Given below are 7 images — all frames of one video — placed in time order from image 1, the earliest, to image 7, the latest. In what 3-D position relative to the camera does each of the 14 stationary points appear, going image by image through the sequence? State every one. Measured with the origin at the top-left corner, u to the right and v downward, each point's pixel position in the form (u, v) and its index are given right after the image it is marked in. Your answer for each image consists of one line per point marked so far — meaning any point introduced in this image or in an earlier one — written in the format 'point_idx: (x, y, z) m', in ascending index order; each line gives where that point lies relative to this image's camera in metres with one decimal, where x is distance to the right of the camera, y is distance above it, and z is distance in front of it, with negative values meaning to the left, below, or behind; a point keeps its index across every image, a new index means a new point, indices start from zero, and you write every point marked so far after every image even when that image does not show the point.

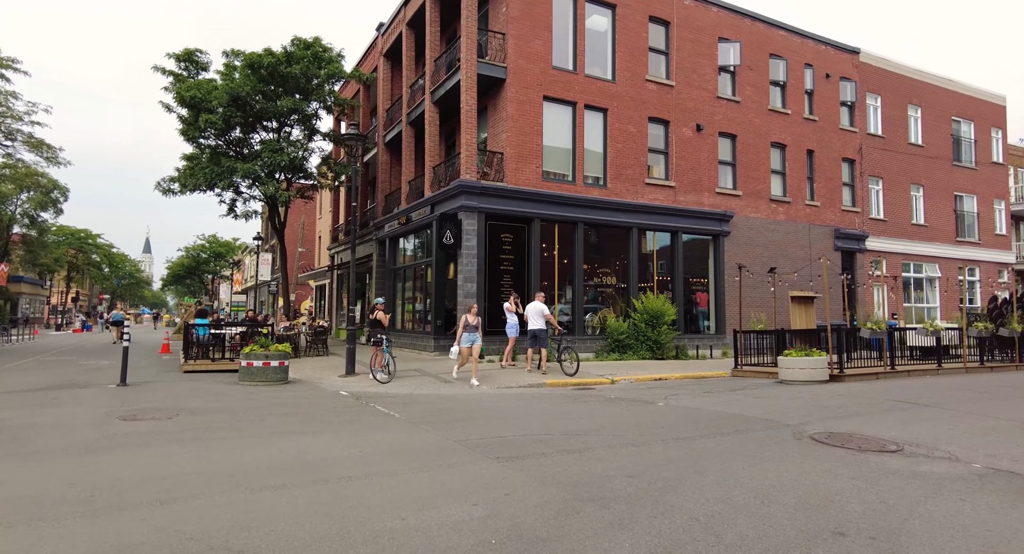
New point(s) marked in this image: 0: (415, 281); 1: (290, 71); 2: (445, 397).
0: (-3.1, -0.1, +19.6) m
1: (-7.2, +6.6, +19.5) m
2: (-1.1, -2.1, +10.6) m
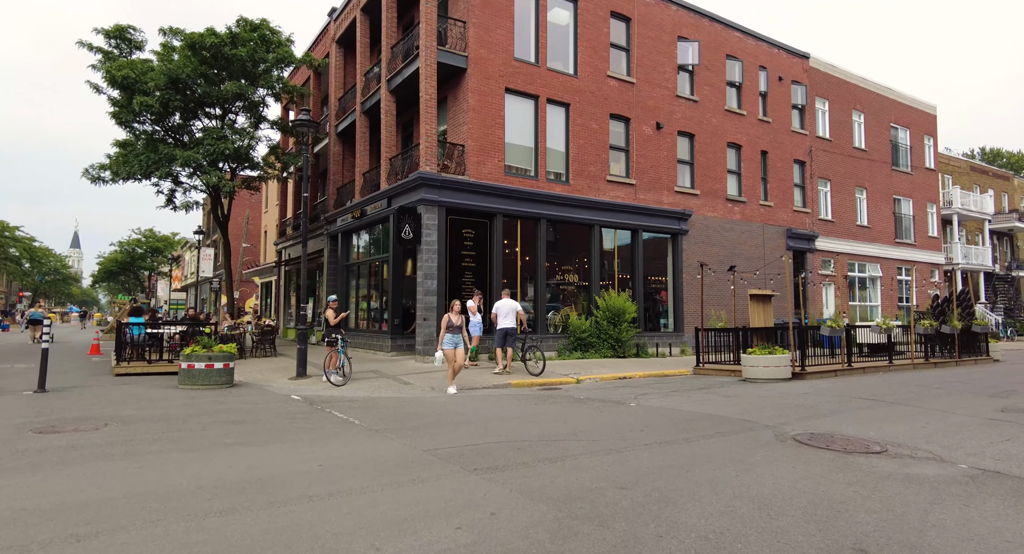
0: (-4.4, 0.0, +18.8) m
1: (-8.4, +6.7, +18.4) m
2: (-1.7, -2.0, +10.0) m
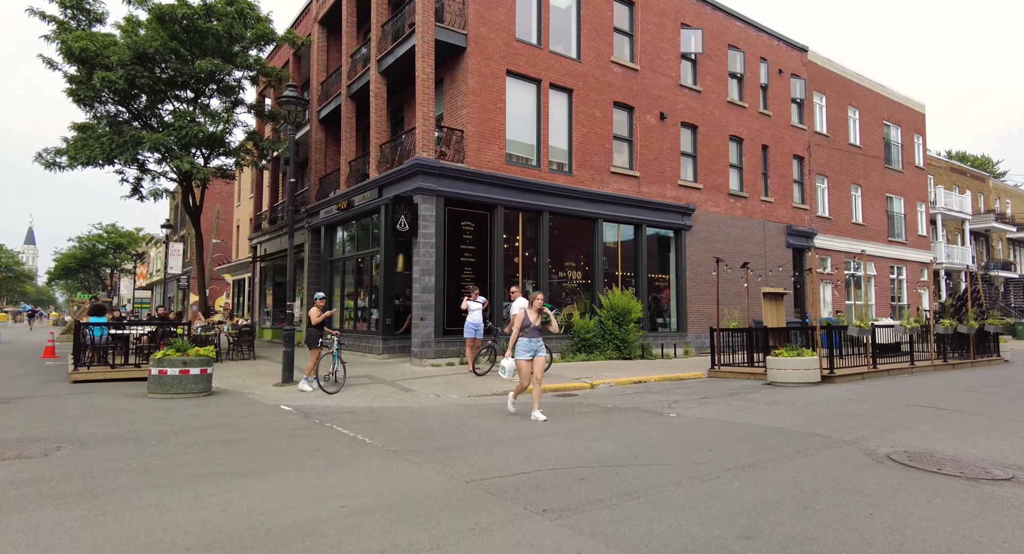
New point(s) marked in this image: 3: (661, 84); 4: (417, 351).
0: (-4.4, +0.1, +17.5) m
1: (-8.4, +6.8, +16.9) m
2: (-1.4, -1.9, +8.8) m
3: (+4.6, +6.0, +19.1) m
4: (-2.2, -1.7, +13.9) m
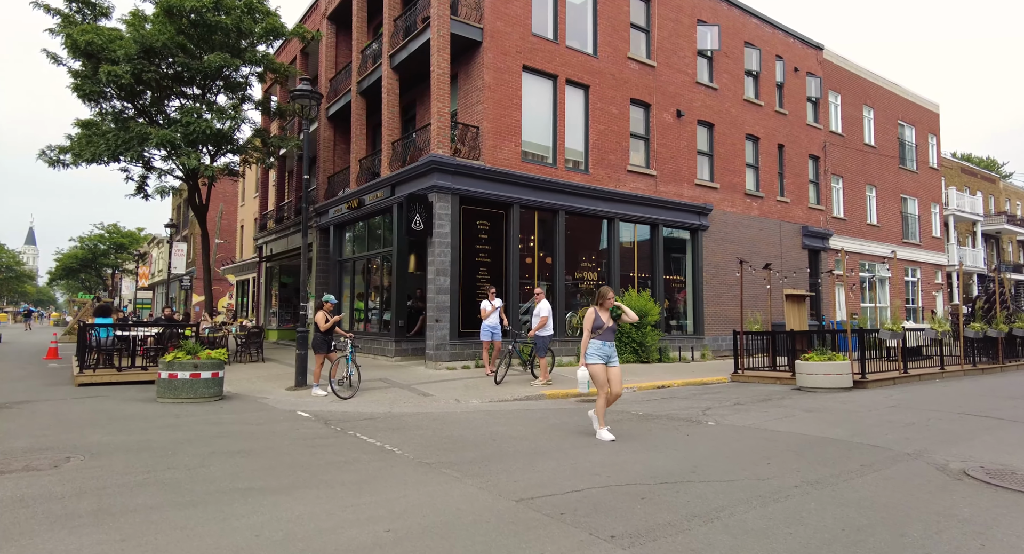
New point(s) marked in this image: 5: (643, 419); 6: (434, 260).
0: (-4.0, +0.1, +17.1) m
1: (-8.0, +6.8, +16.5) m
2: (-1.0, -1.9, +8.4) m
3: (+5.0, +5.9, +18.7) m
4: (-1.8, -1.7, +13.5) m
5: (+1.8, -1.9, +8.2) m
6: (-1.7, +0.4, +13.6) m
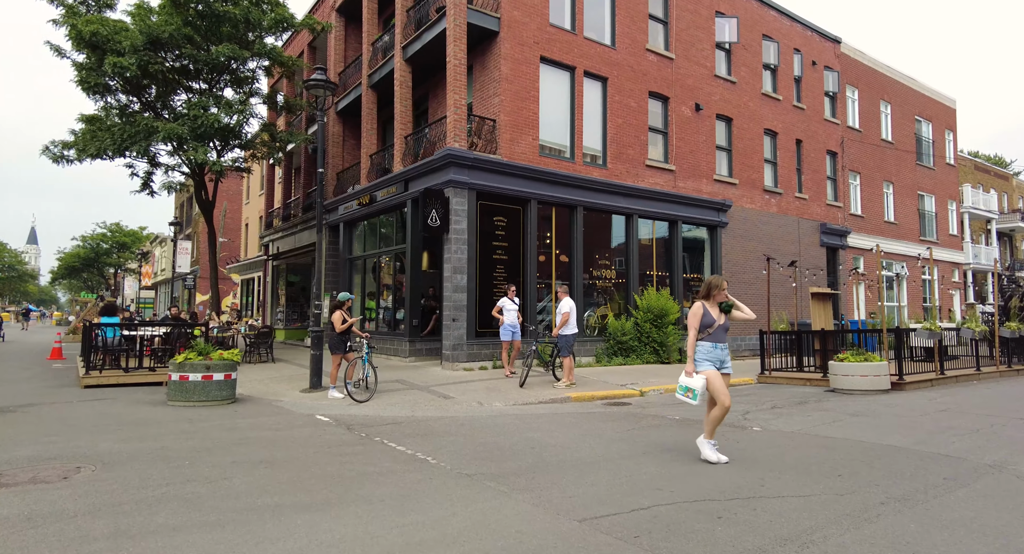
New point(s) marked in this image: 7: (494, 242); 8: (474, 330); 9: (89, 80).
0: (-3.6, +0.1, +16.6) m
1: (-7.6, +6.9, +16.1) m
2: (-0.6, -1.9, +7.9) m
3: (+5.5, +6.0, +18.2) m
4: (-1.4, -1.6, +13.0) m
5: (+2.2, -1.9, +7.8) m
6: (-1.3, +0.4, +13.2) m
7: (-0.4, +0.8, +14.0) m
8: (-0.8, -1.2, +13.3) m
9: (-10.6, +4.9, +15.3) m
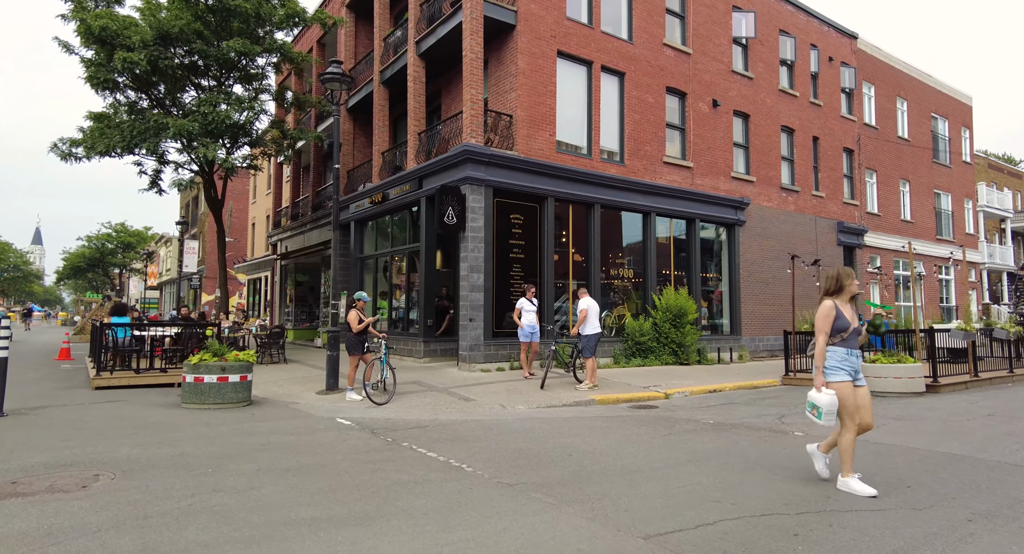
0: (-3.2, +0.1, +16.4) m
1: (-7.2, +6.9, +15.8) m
2: (-0.3, -1.9, +7.6) m
3: (+5.9, +6.0, +17.9) m
4: (-1.0, -1.6, +12.7) m
5: (+2.5, -1.8, +7.5) m
6: (-0.9, +0.4, +12.9) m
7: (0.0, +0.8, +13.7) m
8: (-0.4, -1.1, +13.0) m
9: (-10.2, +4.9, +15.1) m
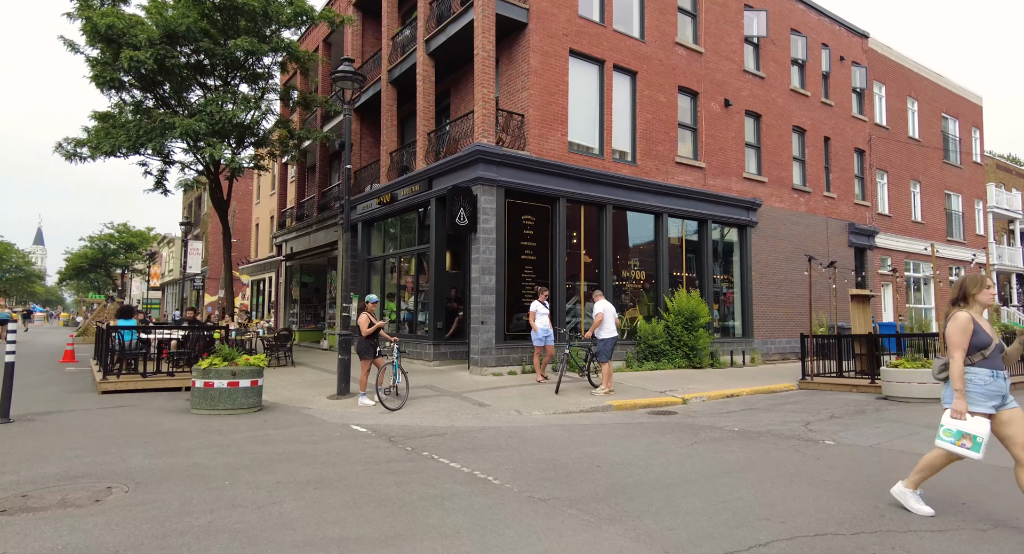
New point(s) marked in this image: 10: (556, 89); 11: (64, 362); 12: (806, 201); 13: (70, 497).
0: (-3.0, +0.1, +16.1) m
1: (-6.9, +6.9, +15.6) m
2: (0.0, -1.9, +7.4) m
3: (+6.1, +6.0, +17.6) m
4: (-0.7, -1.7, +12.5) m
5: (+2.8, -1.9, +7.3) m
6: (-0.7, +0.4, +12.6) m
7: (+0.2, +0.8, +13.4) m
8: (-0.2, -1.2, +12.8) m
9: (-9.9, +4.9, +14.9) m
10: (+1.0, +4.2, +13.8) m
11: (-11.7, -2.2, +15.9) m
12: (+9.5, +2.5, +19.9) m
13: (-3.3, -1.6, +4.5) m
